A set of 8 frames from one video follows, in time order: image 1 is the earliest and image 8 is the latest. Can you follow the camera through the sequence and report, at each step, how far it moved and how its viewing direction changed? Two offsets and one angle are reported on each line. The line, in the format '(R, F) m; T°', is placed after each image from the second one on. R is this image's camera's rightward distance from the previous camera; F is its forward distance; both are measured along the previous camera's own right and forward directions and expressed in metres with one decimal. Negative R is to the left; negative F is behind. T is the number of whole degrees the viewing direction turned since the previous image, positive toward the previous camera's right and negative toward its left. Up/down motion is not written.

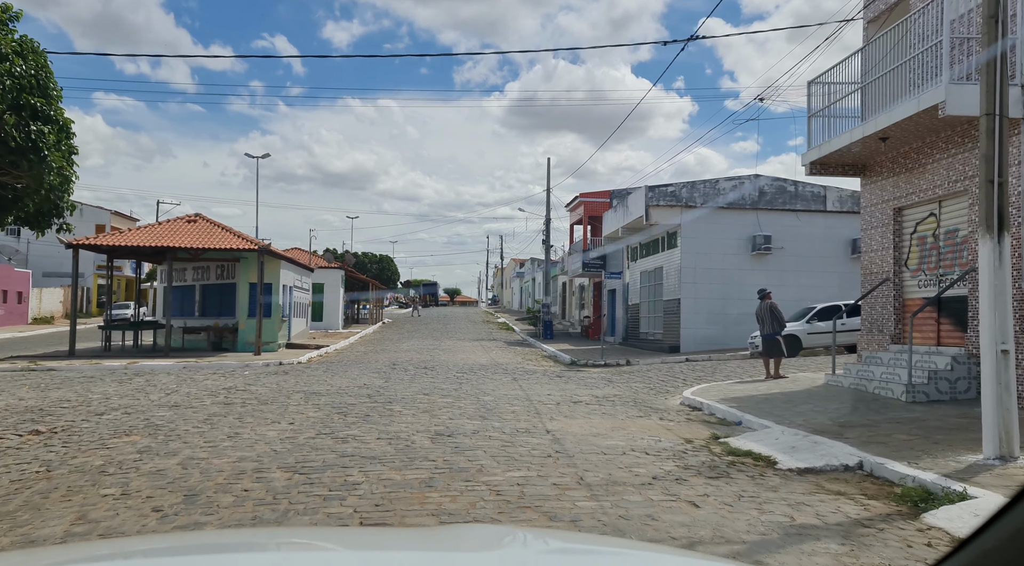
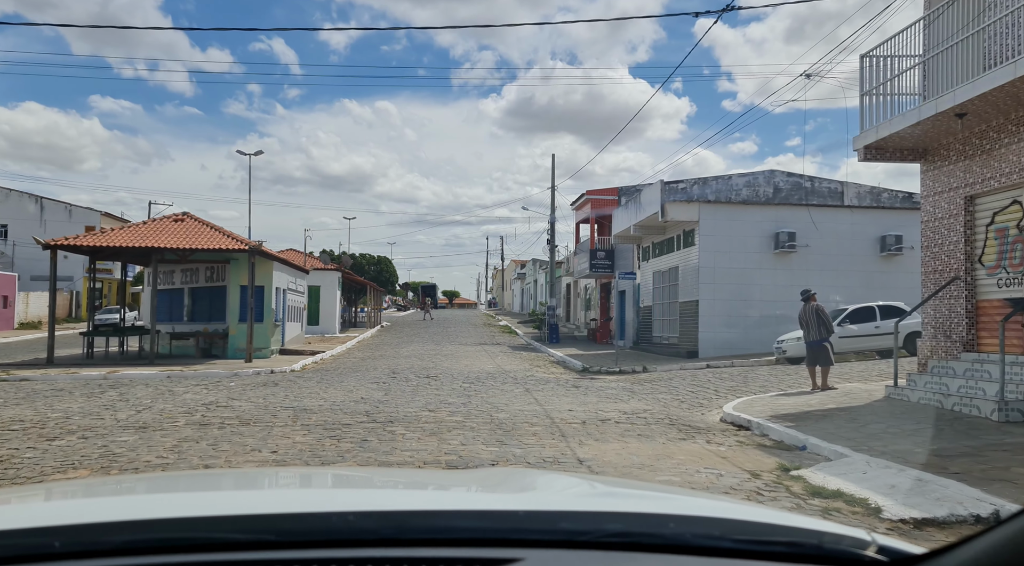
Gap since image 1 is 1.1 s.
(-0.3, +1.5) m; 0°
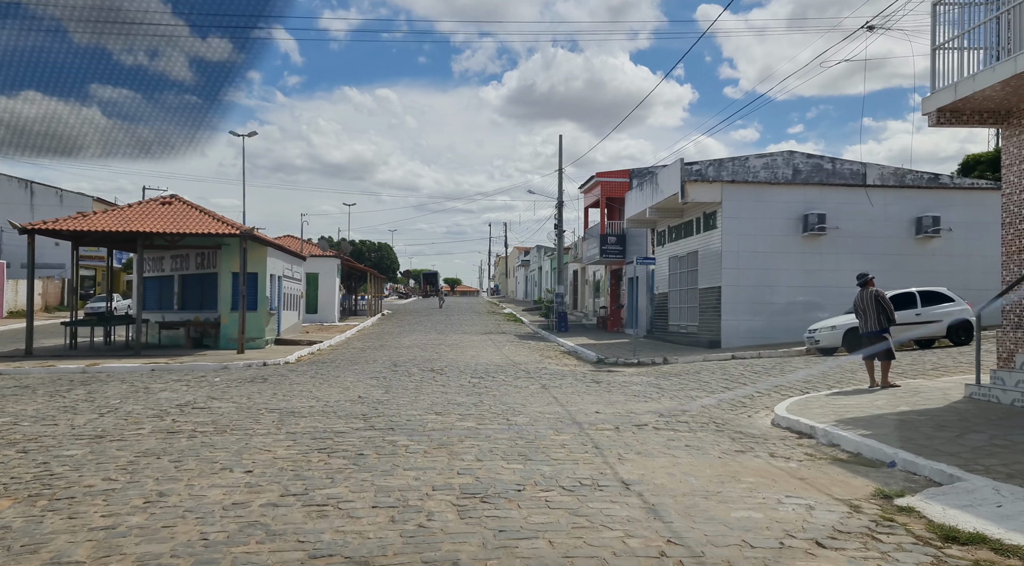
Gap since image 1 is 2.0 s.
(-0.2, +1.5) m; 0°
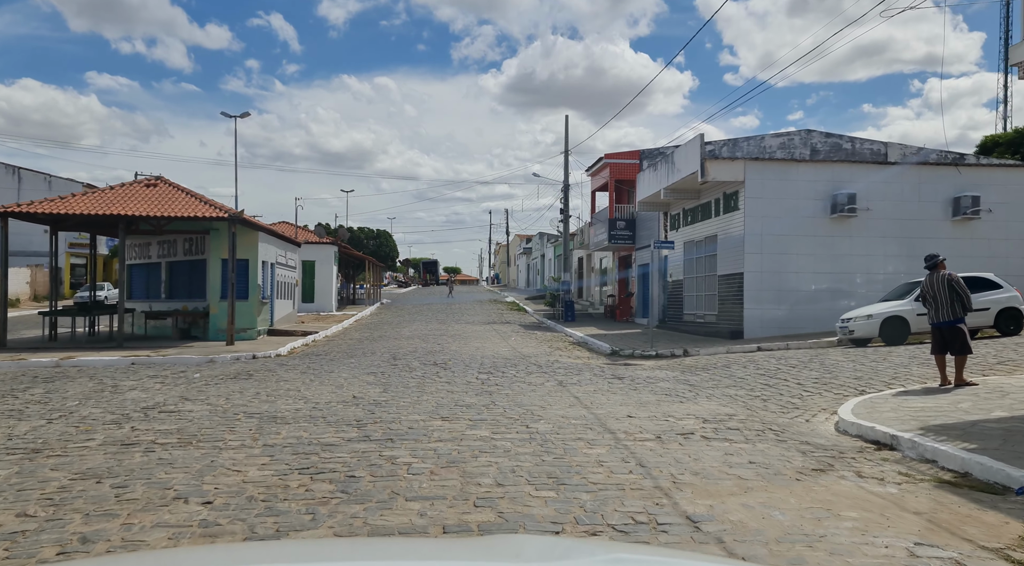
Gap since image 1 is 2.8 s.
(-0.2, +1.4) m; 0°
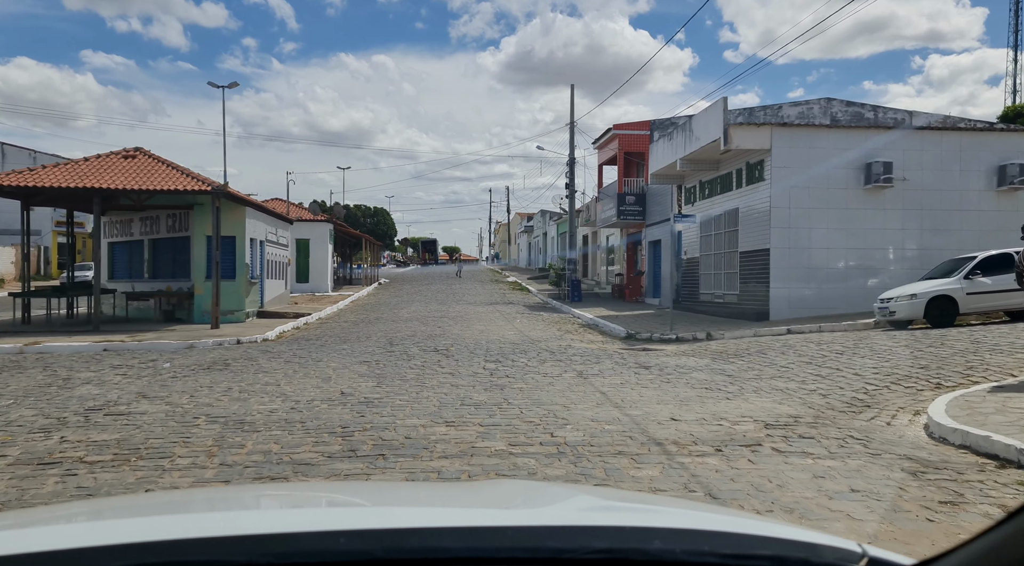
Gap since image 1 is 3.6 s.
(-0.2, +1.5) m; 0°
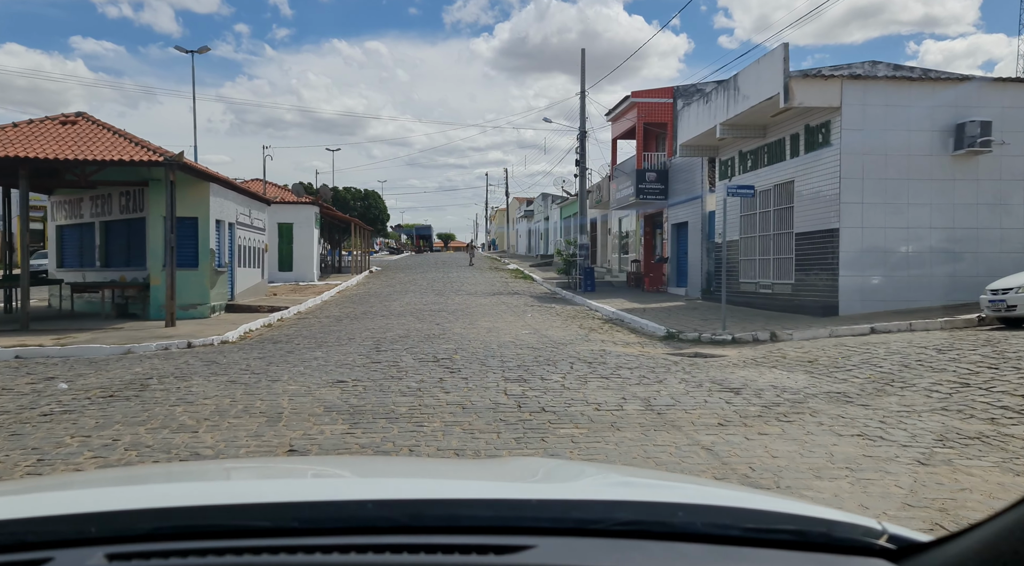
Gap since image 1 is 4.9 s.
(-0.4, +3.2) m; 0°
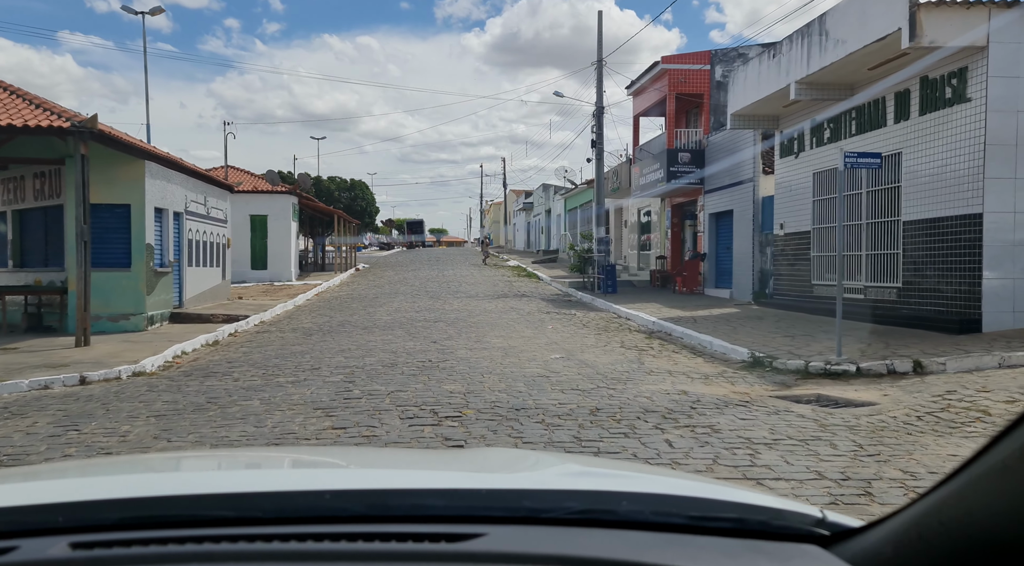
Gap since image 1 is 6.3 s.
(-0.5, +4.0) m; +1°
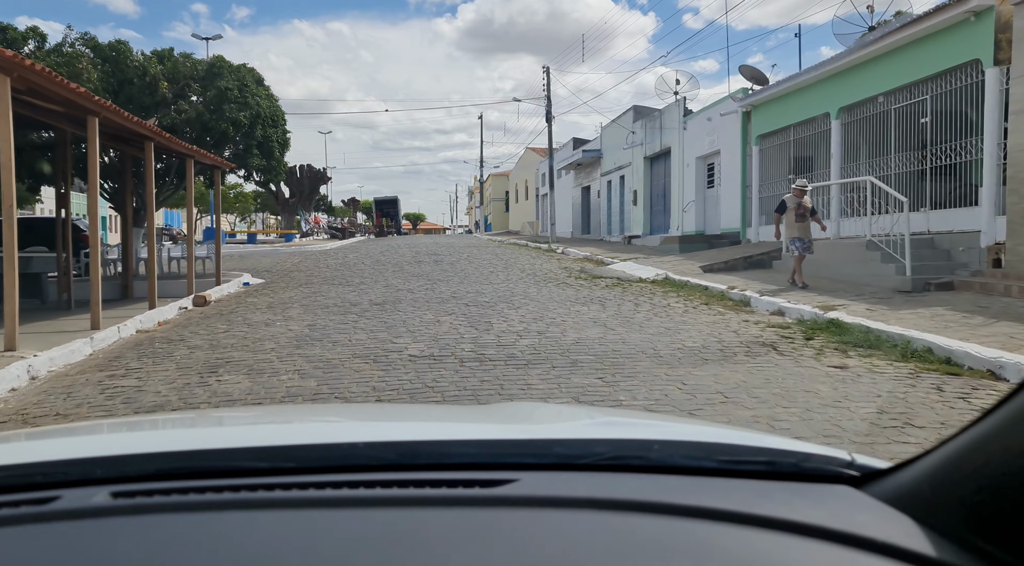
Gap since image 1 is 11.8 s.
(-1.1, +0.3) m; +2°
